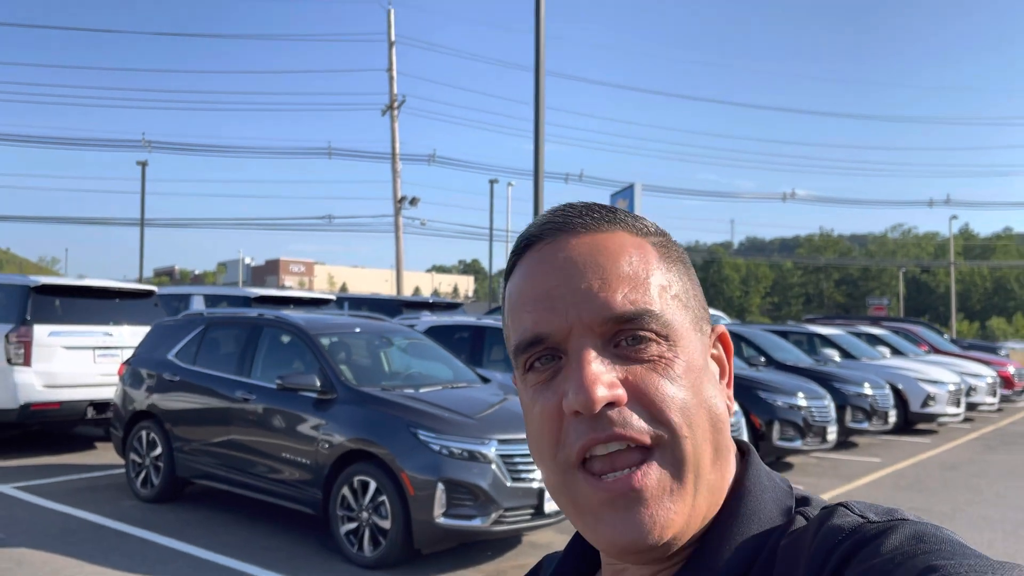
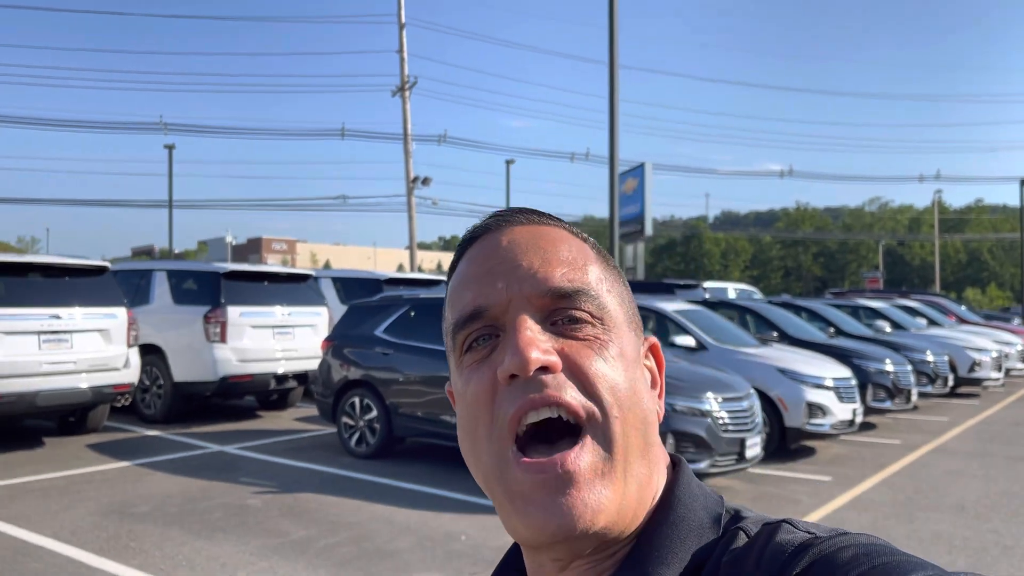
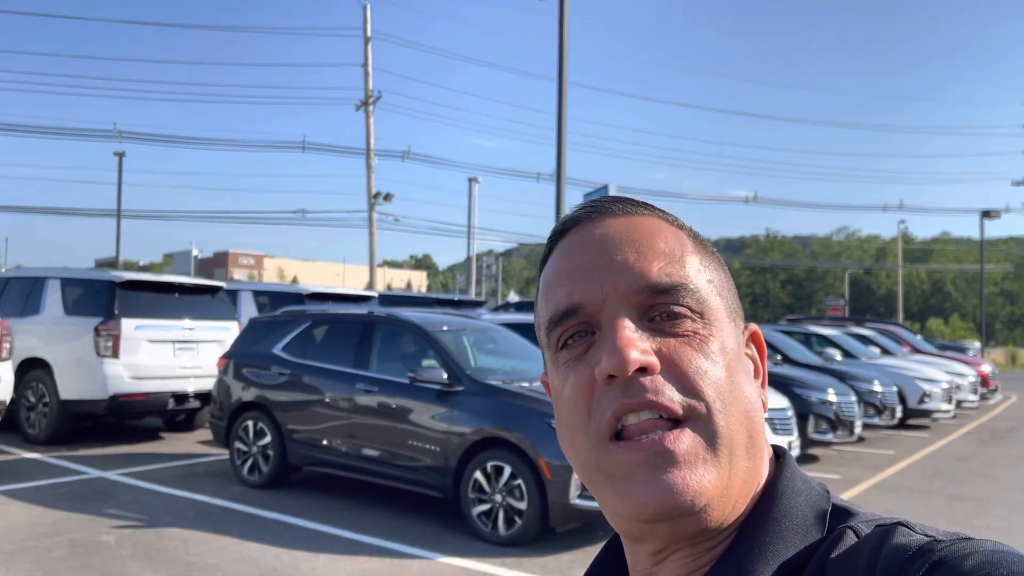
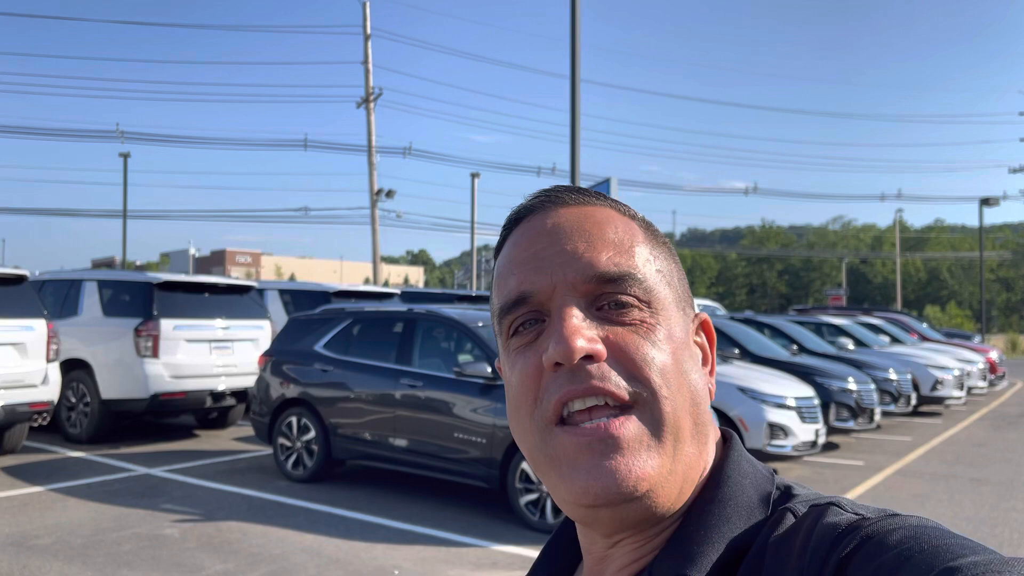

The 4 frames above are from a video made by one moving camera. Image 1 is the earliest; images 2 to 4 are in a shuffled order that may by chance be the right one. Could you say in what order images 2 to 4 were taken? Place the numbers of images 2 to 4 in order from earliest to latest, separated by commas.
3, 4, 2
